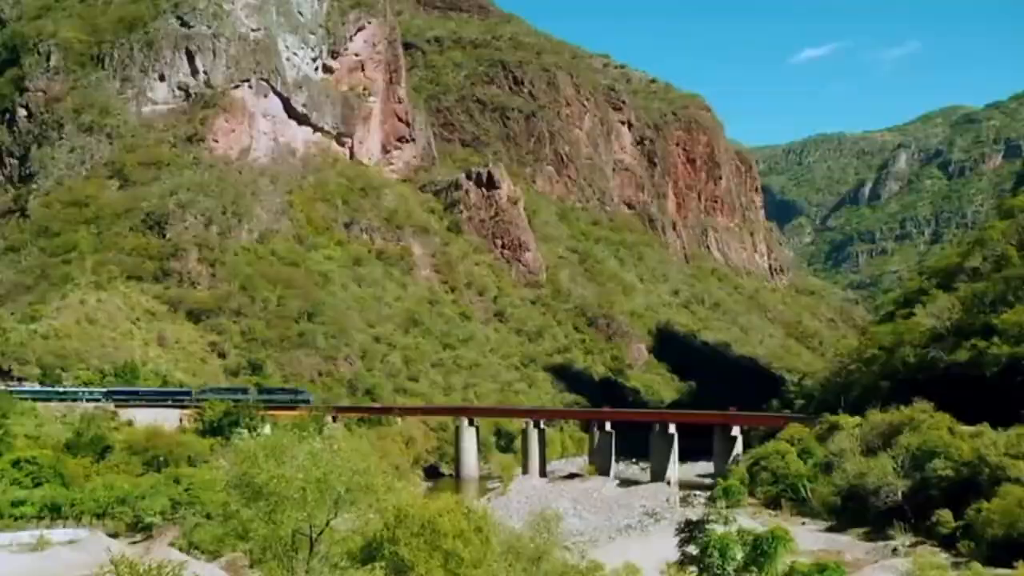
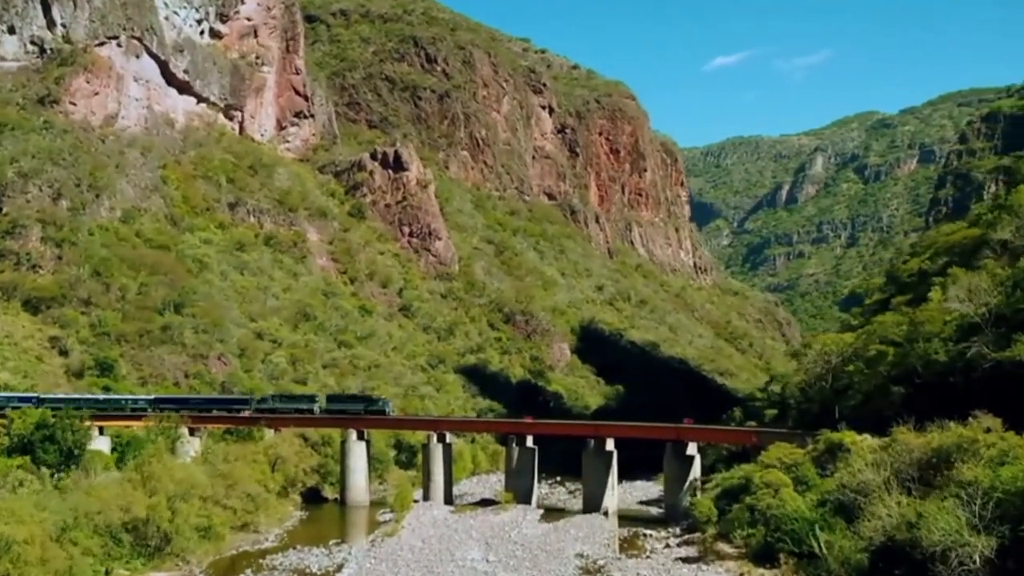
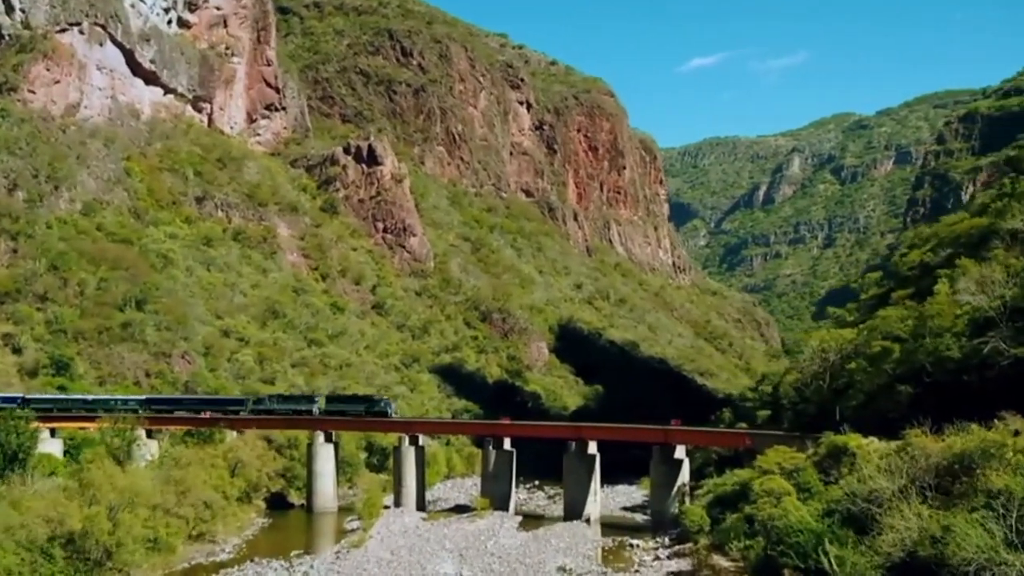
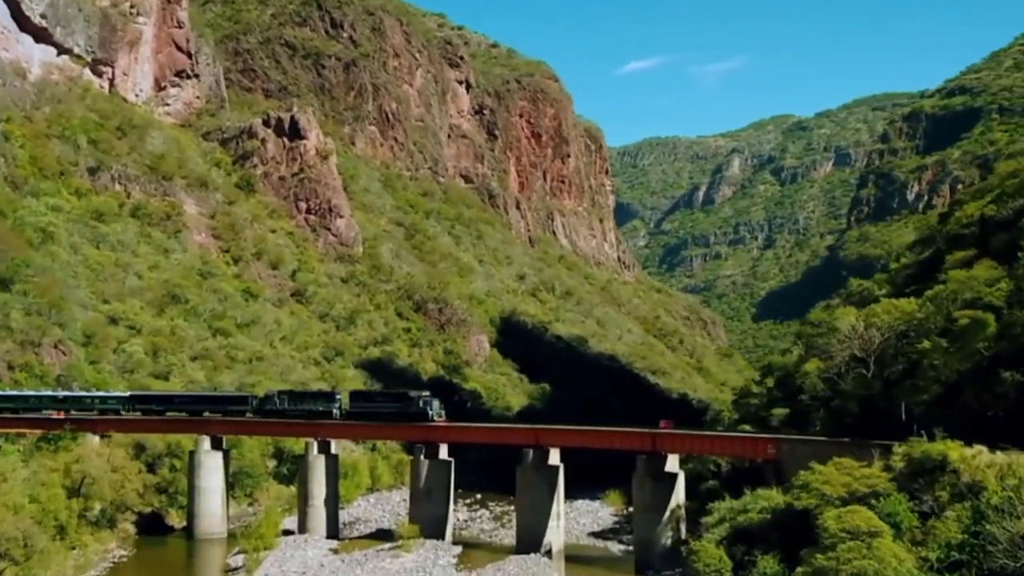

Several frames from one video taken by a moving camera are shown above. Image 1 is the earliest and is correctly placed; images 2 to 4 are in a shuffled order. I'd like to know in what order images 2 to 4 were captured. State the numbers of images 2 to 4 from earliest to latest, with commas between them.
2, 3, 4
